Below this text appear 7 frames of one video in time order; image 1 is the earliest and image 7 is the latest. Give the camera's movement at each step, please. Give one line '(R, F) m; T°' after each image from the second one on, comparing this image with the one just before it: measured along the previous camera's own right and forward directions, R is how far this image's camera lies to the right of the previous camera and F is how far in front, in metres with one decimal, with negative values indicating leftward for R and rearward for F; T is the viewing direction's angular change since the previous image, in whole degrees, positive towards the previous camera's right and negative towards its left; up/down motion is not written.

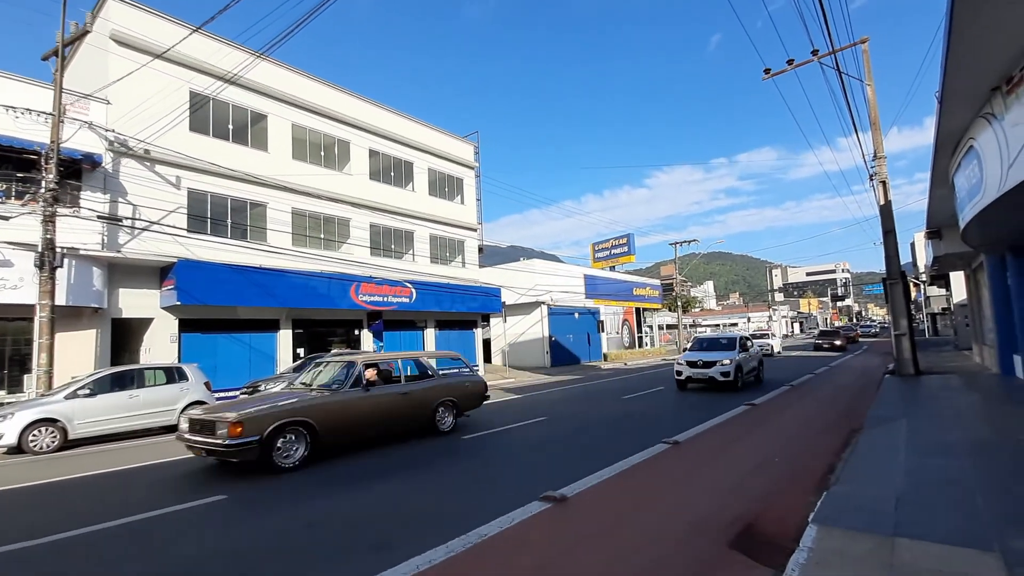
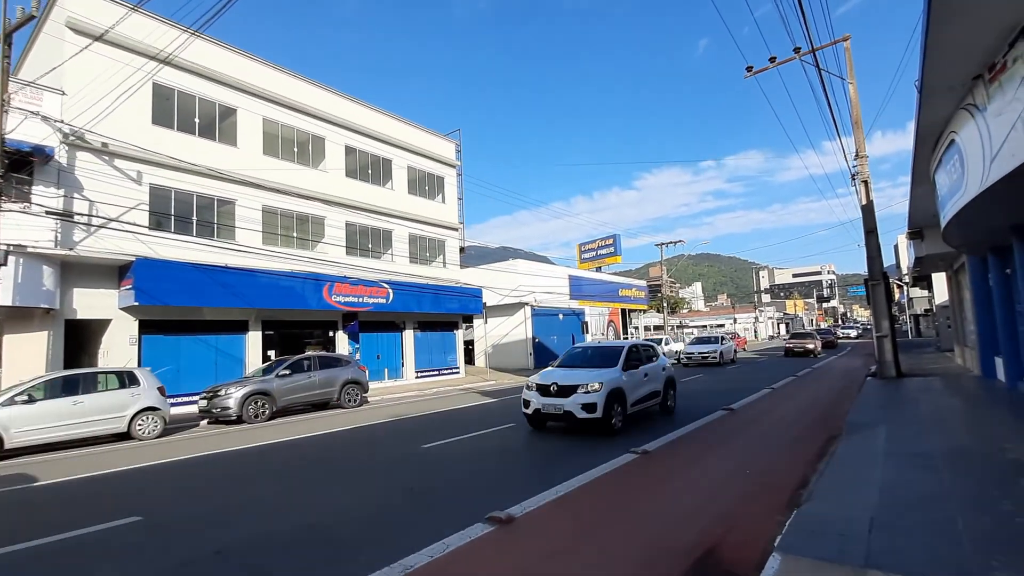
(+0.4, +0.5) m; +1°
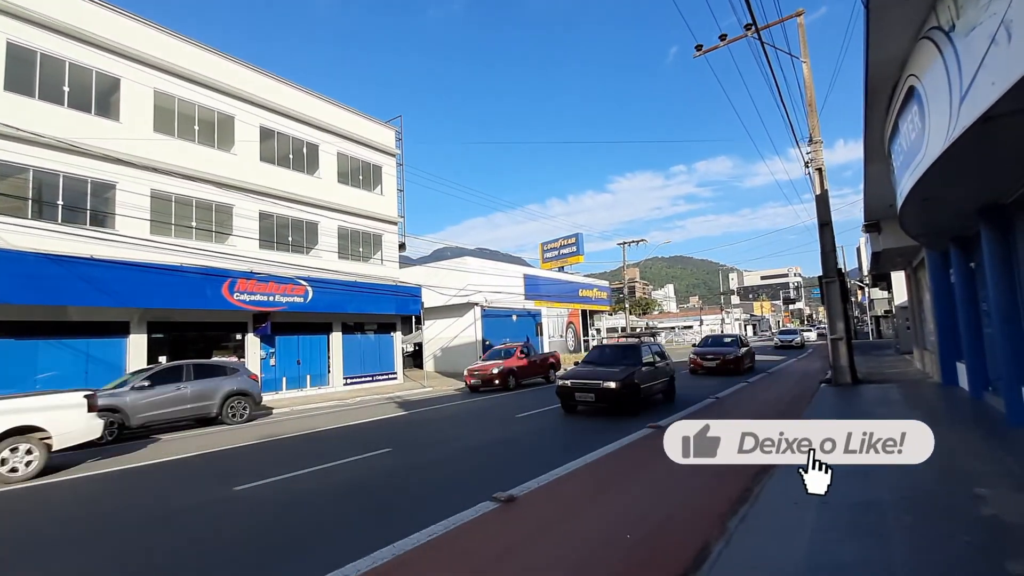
(+1.7, +1.9) m; +3°
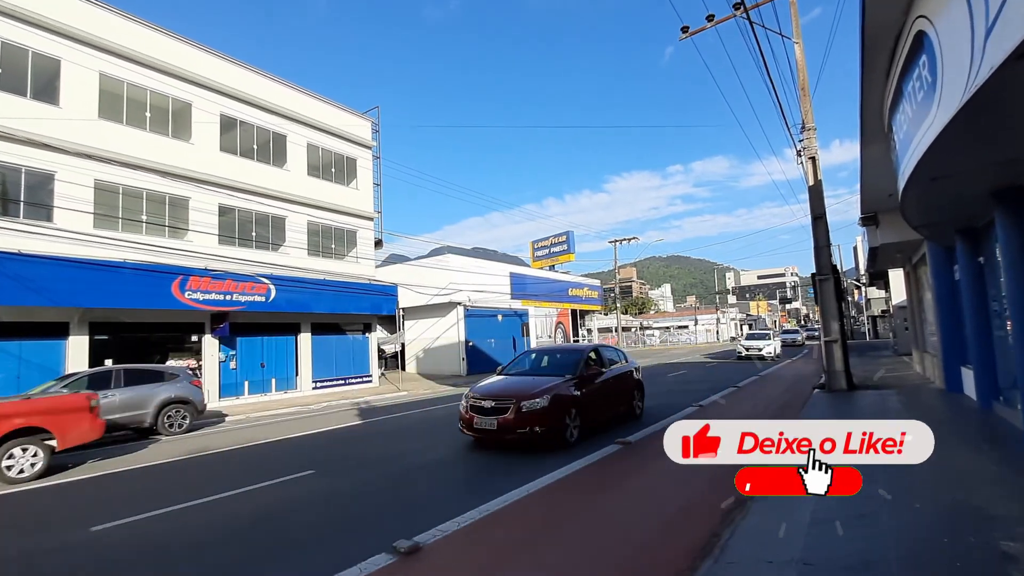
(+0.8, +1.1) m; 0°
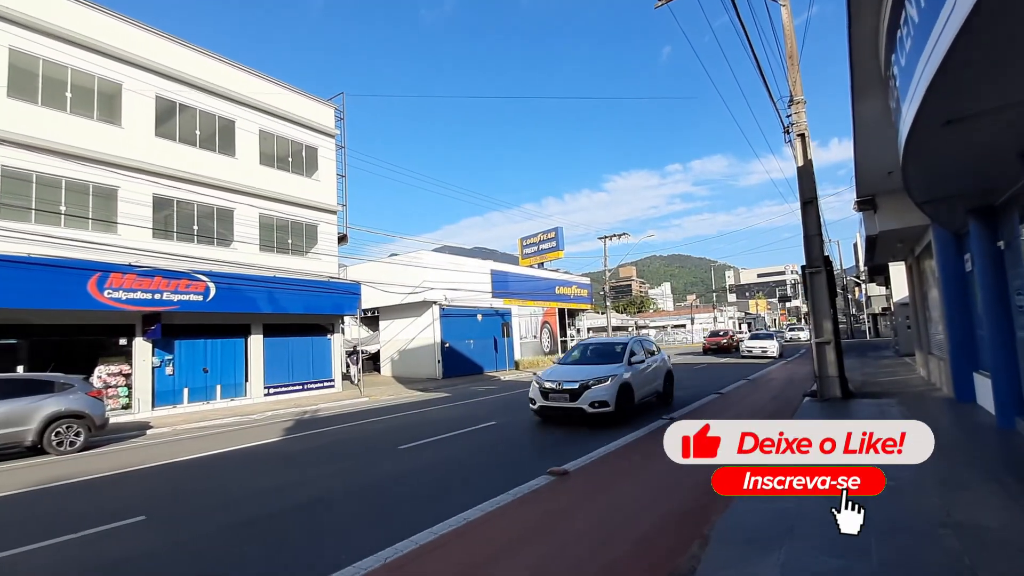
(+1.2, +1.6) m; 0°
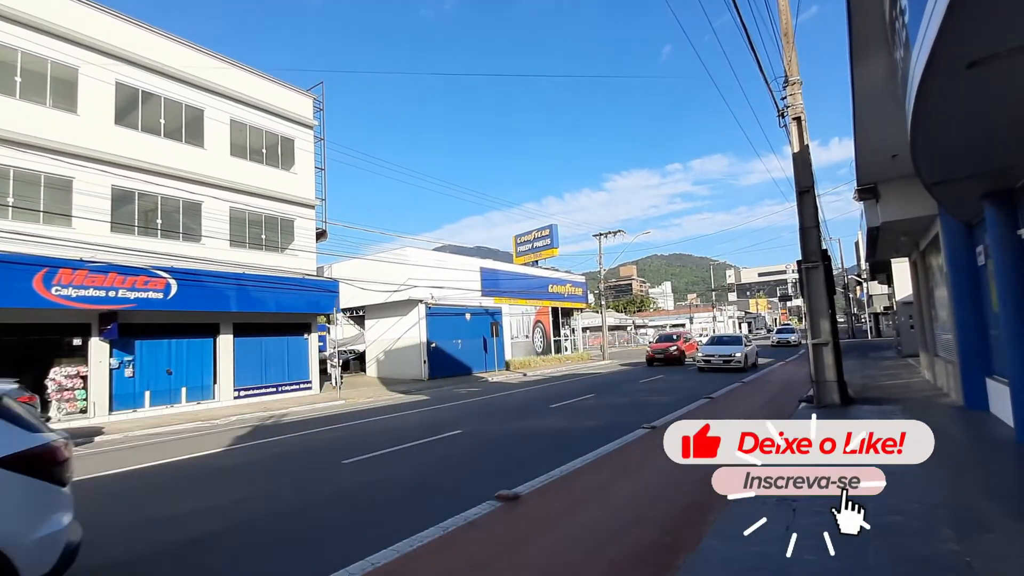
(+0.7, +0.9) m; 0°
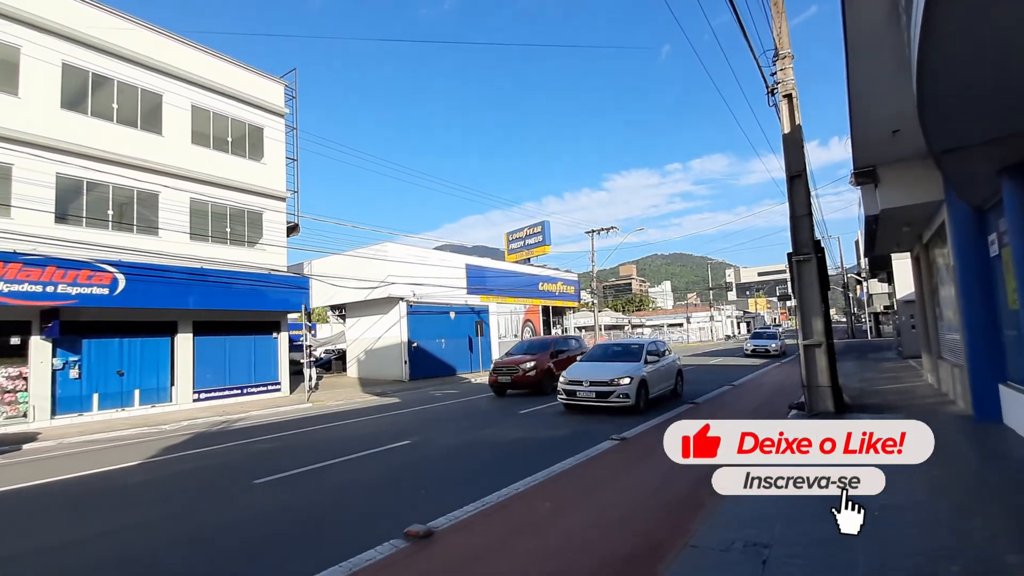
(+0.8, +1.0) m; 0°
